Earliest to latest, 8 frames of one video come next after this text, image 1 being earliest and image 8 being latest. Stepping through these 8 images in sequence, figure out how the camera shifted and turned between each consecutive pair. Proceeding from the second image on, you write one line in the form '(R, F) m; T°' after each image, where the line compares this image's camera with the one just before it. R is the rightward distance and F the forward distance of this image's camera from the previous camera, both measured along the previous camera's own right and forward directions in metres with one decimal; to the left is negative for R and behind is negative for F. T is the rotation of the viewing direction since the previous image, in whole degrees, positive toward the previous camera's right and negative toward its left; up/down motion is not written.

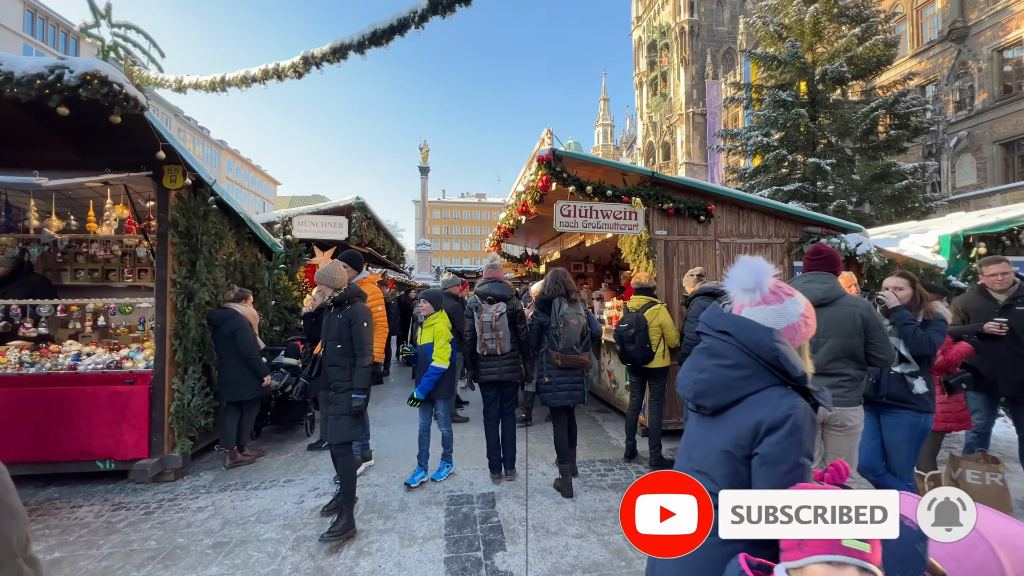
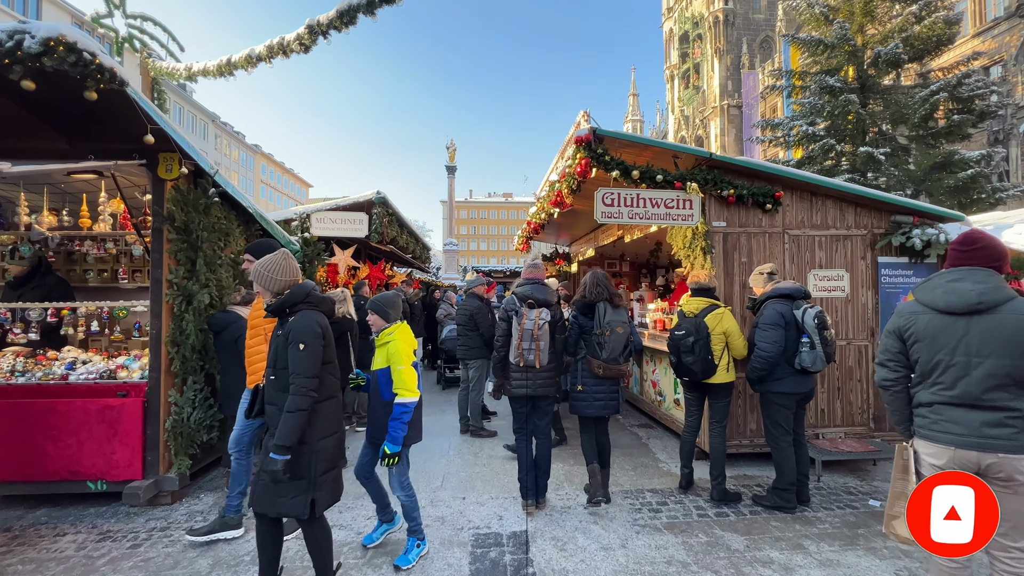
(-0.1, +0.6) m; -3°
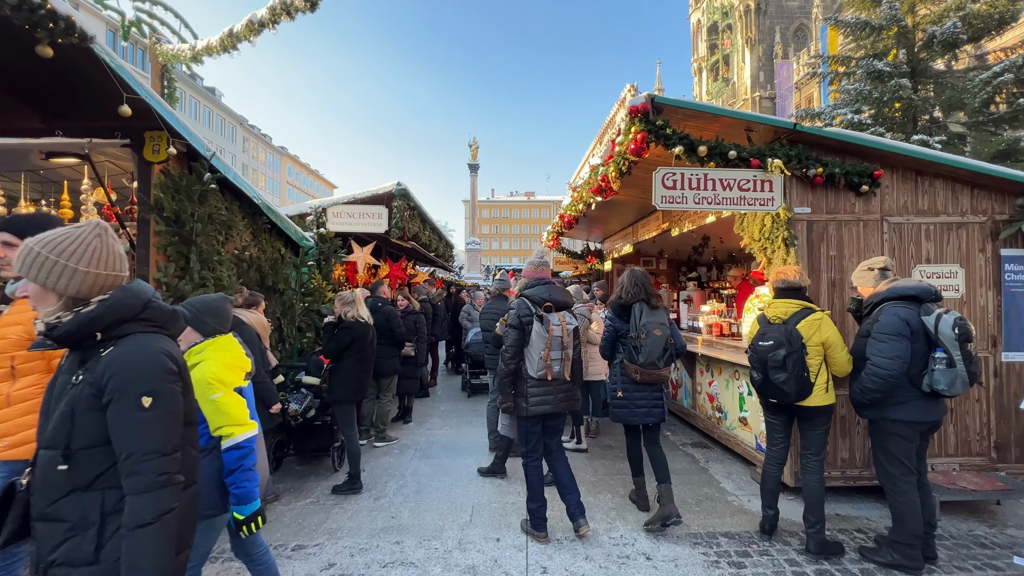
(-0.2, +0.7) m; -3°
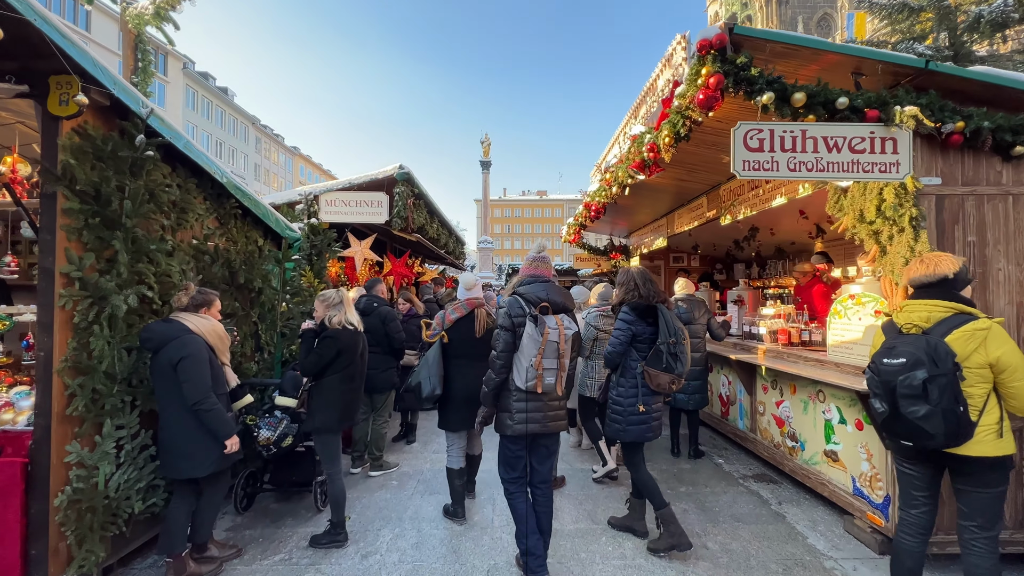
(-0.1, +0.9) m; -2°
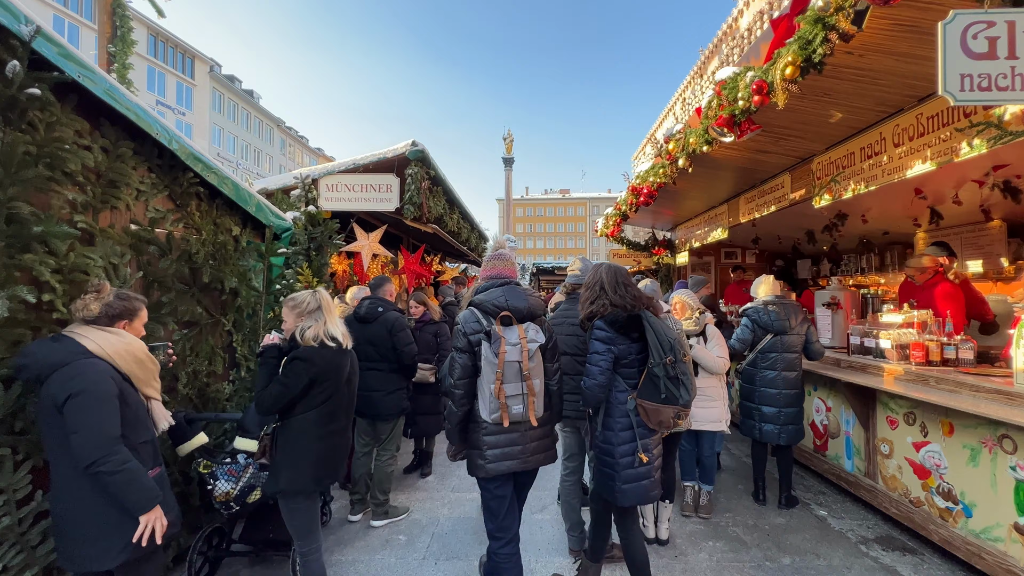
(-0.1, +1.0) m; -3°
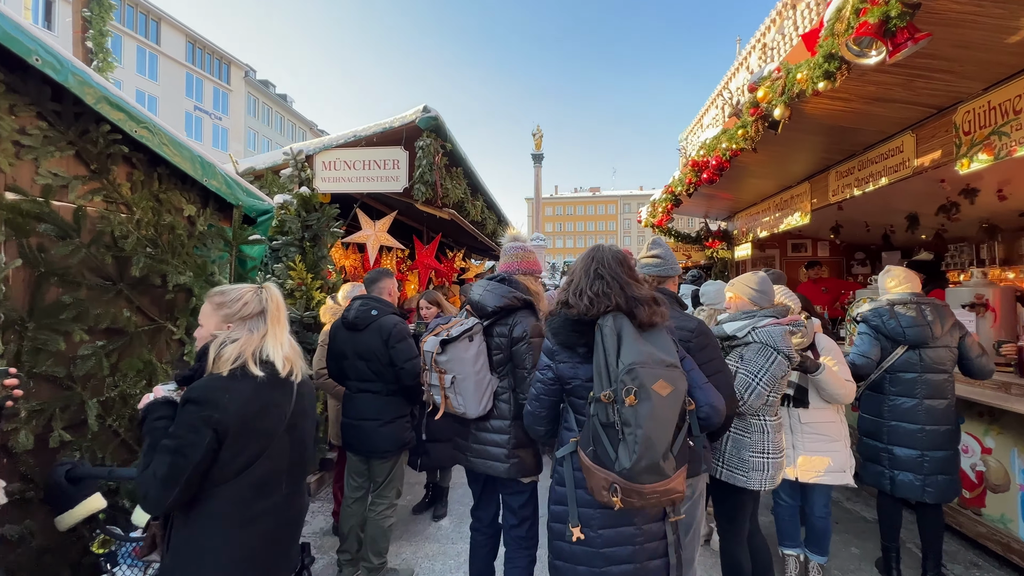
(0.0, +0.9) m; -4°
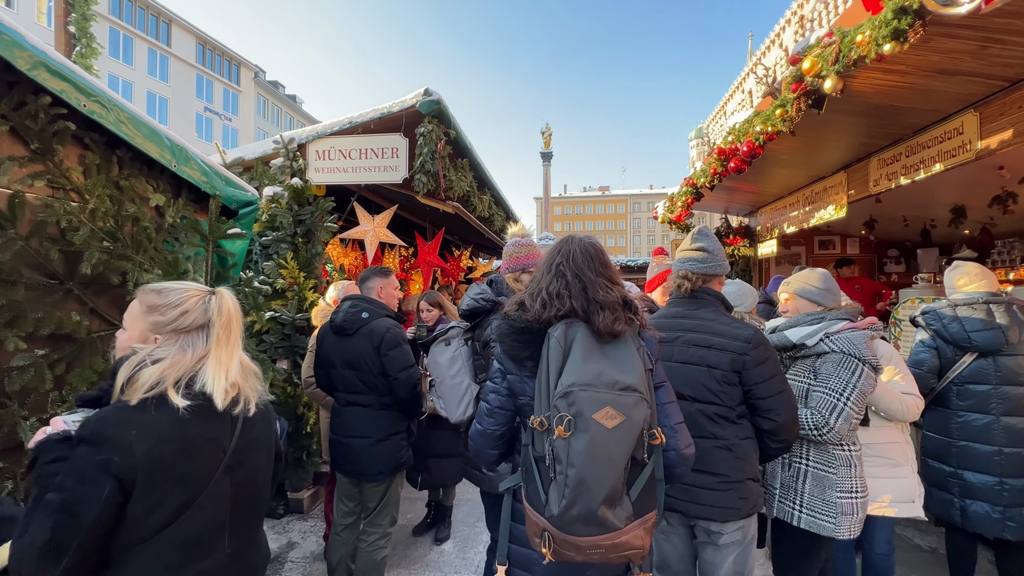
(0.0, +0.3) m; -1°
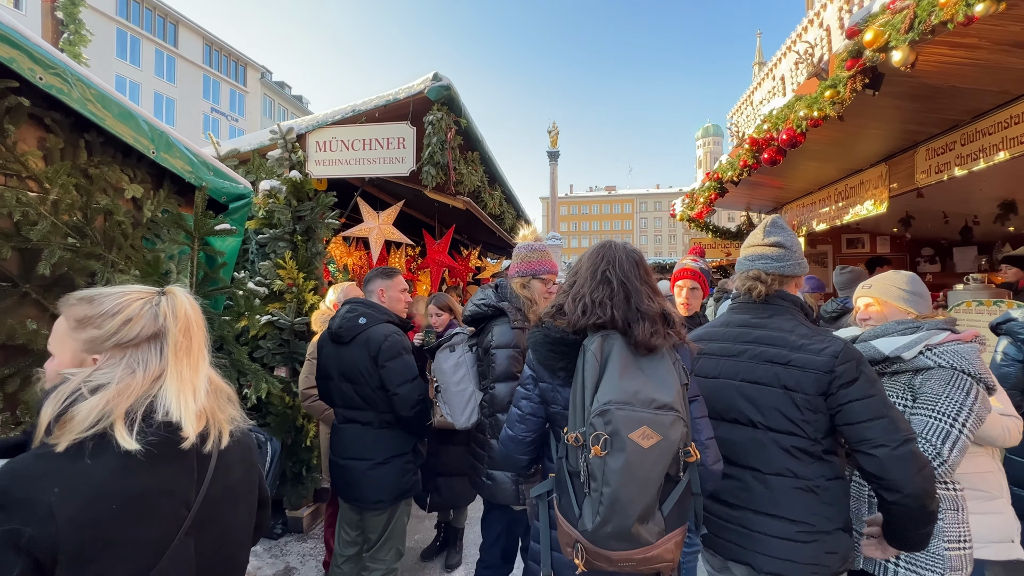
(-0.1, +0.3) m; -1°
